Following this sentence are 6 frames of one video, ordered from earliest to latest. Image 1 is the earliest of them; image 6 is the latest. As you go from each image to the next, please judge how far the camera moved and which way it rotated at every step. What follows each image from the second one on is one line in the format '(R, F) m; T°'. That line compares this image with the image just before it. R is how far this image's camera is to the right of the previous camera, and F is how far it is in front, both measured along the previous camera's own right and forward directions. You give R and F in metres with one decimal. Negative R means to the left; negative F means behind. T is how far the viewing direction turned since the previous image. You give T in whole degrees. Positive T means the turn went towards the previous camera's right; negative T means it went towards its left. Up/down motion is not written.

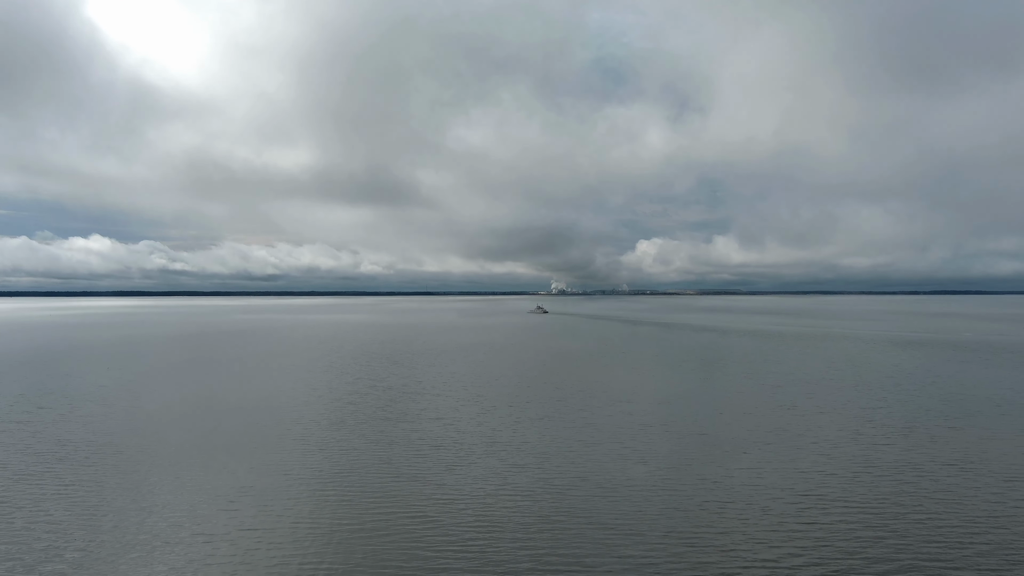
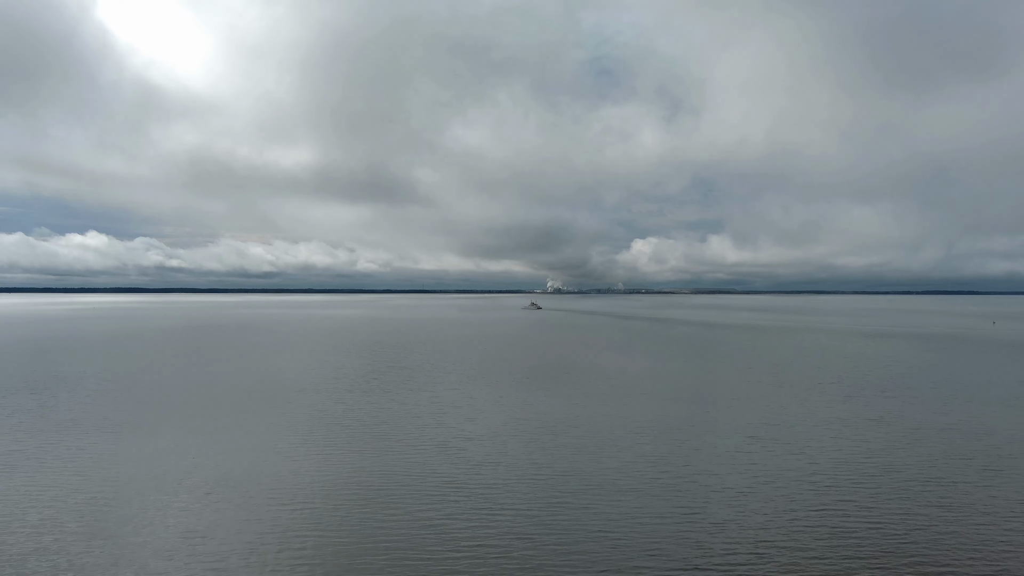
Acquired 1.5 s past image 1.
(-0.5, -4.7) m; +1°
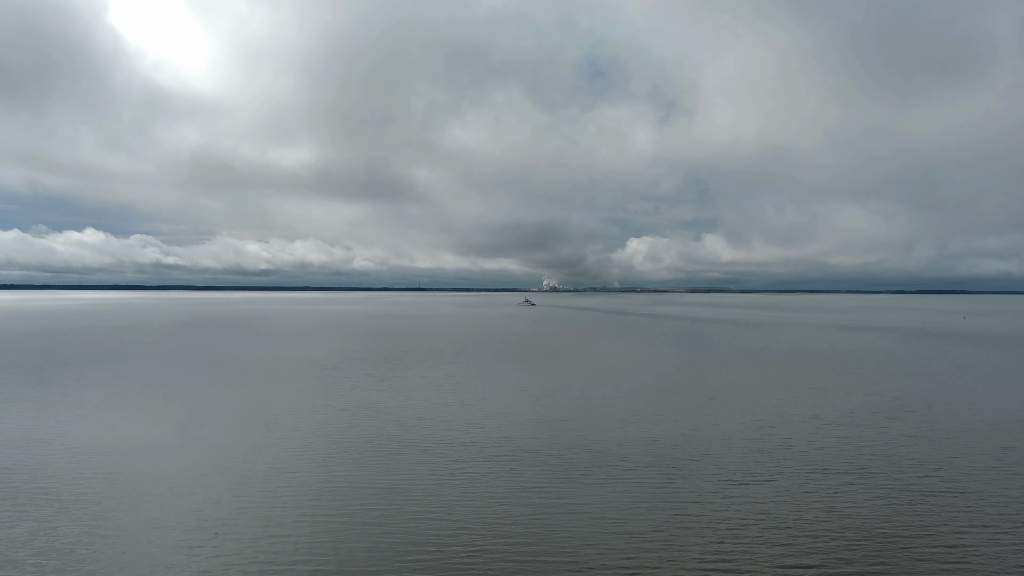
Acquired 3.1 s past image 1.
(-0.4, -4.8) m; +1°
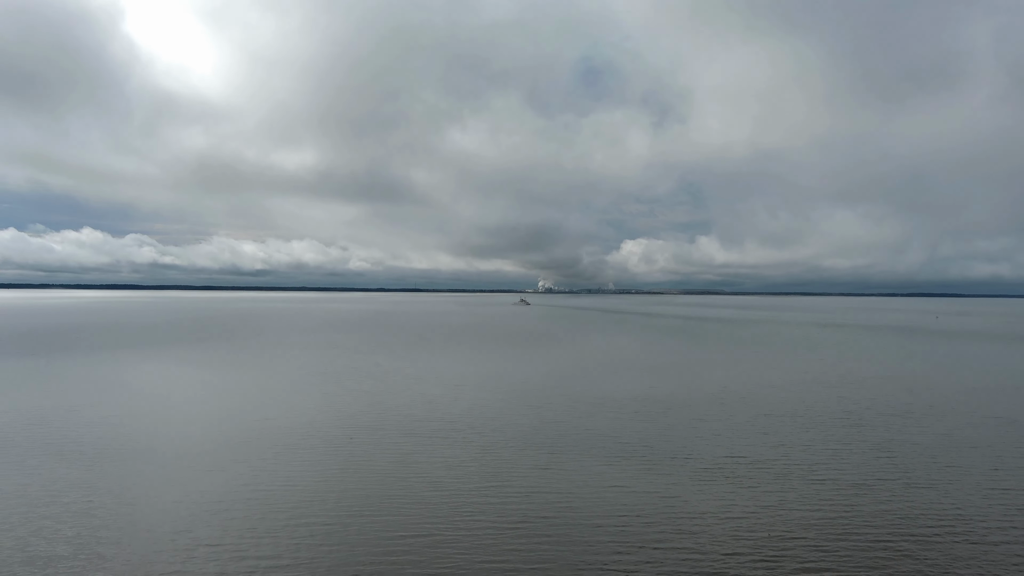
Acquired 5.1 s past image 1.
(-0.6, -4.8) m; +1°
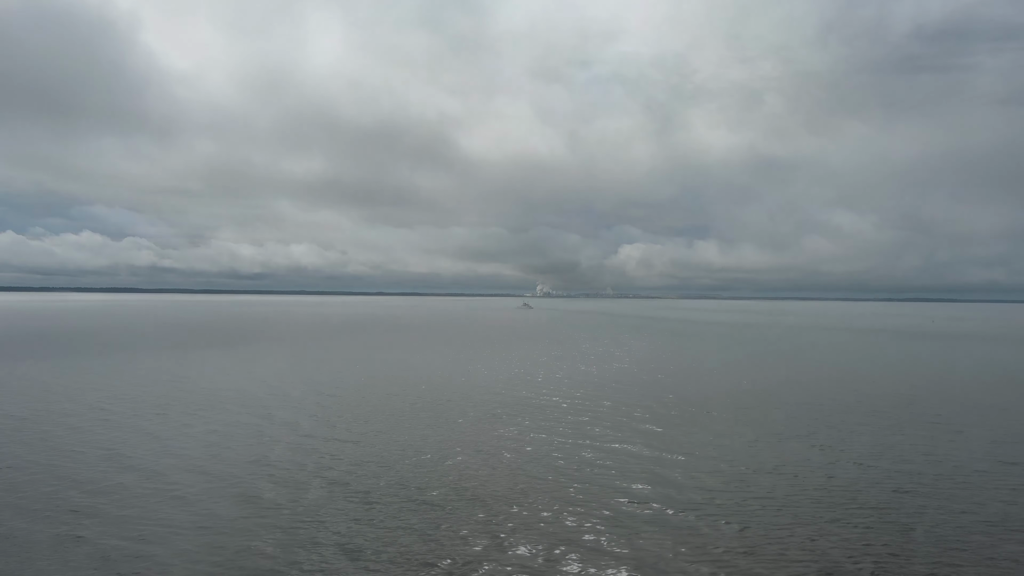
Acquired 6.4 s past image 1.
(-1.4, -1.0) m; 0°
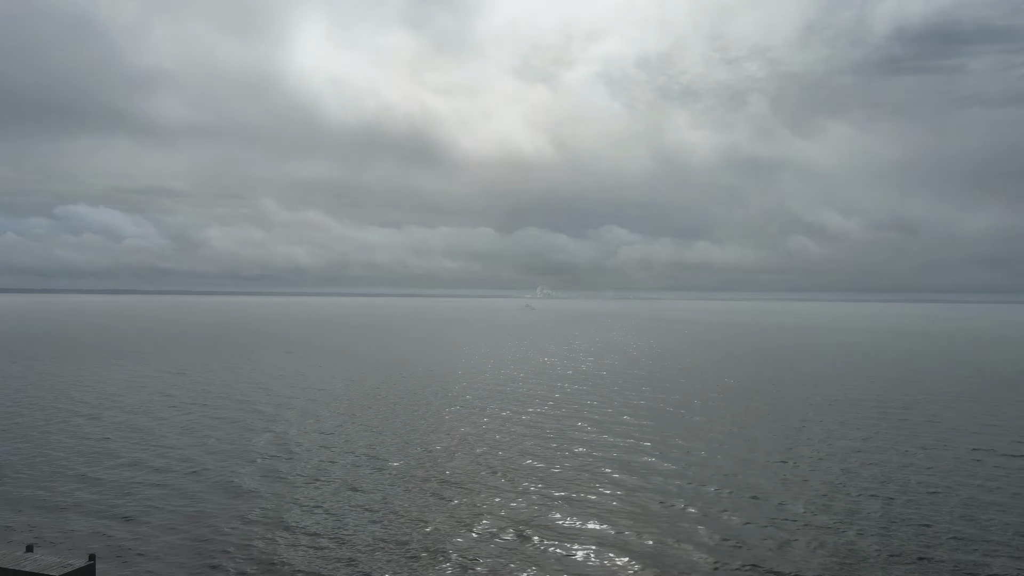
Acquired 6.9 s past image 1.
(-0.4, +0.2) m; 0°
